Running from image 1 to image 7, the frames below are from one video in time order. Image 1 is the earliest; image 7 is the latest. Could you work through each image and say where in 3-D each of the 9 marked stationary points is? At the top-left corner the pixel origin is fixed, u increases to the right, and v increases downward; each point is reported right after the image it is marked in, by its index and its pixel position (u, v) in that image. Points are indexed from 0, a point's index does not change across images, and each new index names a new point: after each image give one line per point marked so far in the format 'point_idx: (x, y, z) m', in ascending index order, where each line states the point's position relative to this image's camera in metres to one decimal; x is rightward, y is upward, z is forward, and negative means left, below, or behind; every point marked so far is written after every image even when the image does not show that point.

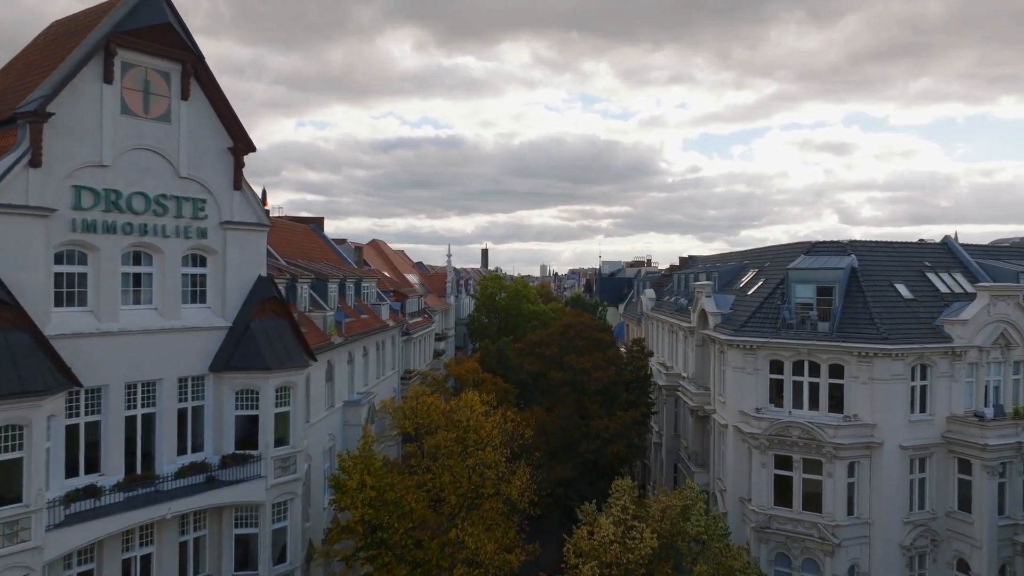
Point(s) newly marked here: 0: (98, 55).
0: (-10.1, +5.7, +18.0) m
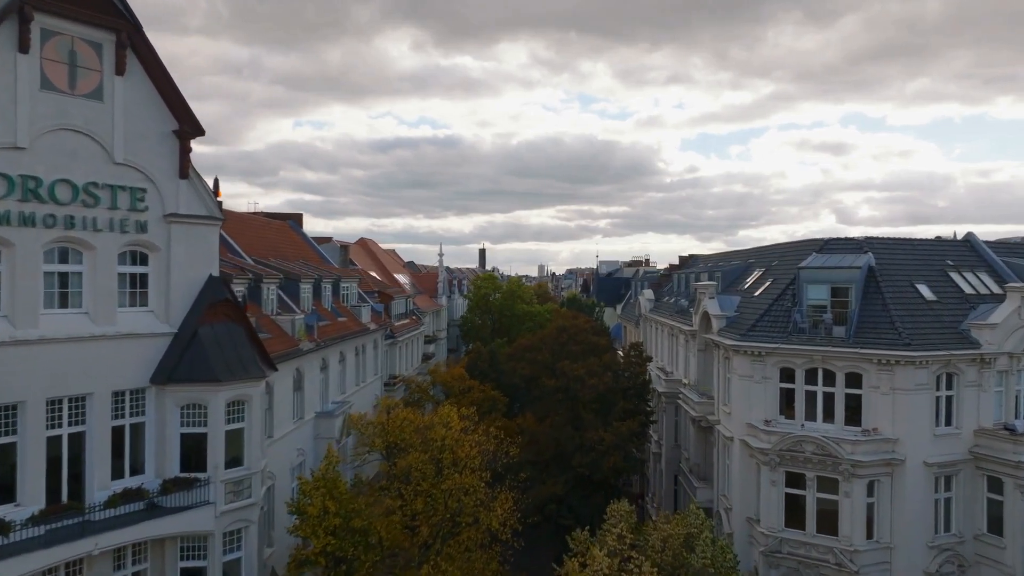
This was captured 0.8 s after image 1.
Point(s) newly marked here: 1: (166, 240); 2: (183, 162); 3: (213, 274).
0: (-10.5, +5.7, +15.6) m
1: (-8.7, +1.2, +18.7) m
2: (-8.4, +3.2, +18.9) m
3: (-8.0, +0.4, +19.7) m
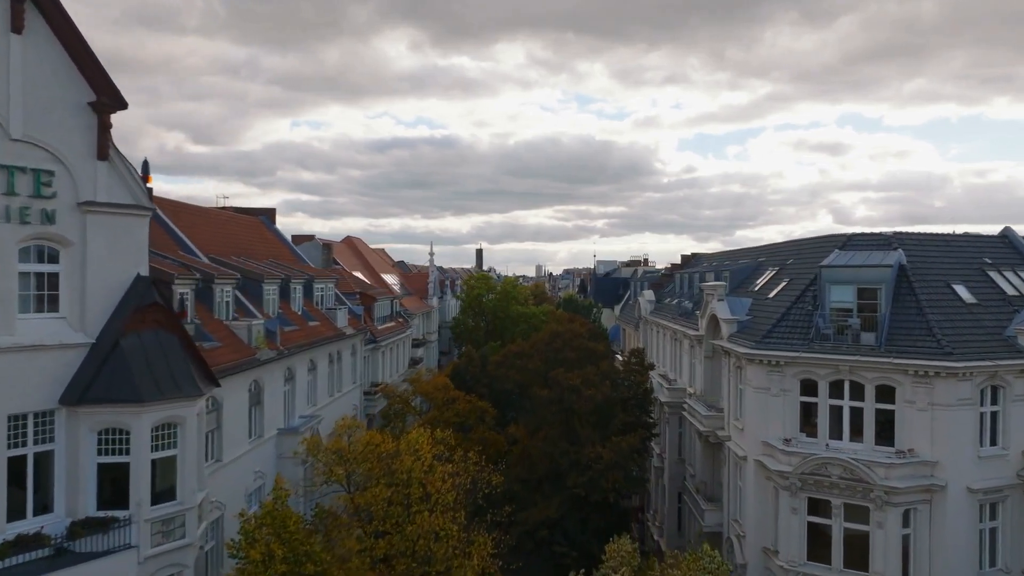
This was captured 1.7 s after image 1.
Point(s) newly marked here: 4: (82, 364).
0: (-10.9, +5.6, +12.6) m
1: (-9.2, +1.2, +15.7) m
2: (-8.8, +3.2, +15.9) m
3: (-8.4, +0.3, +16.7) m
4: (-9.1, -1.6, +15.7) m
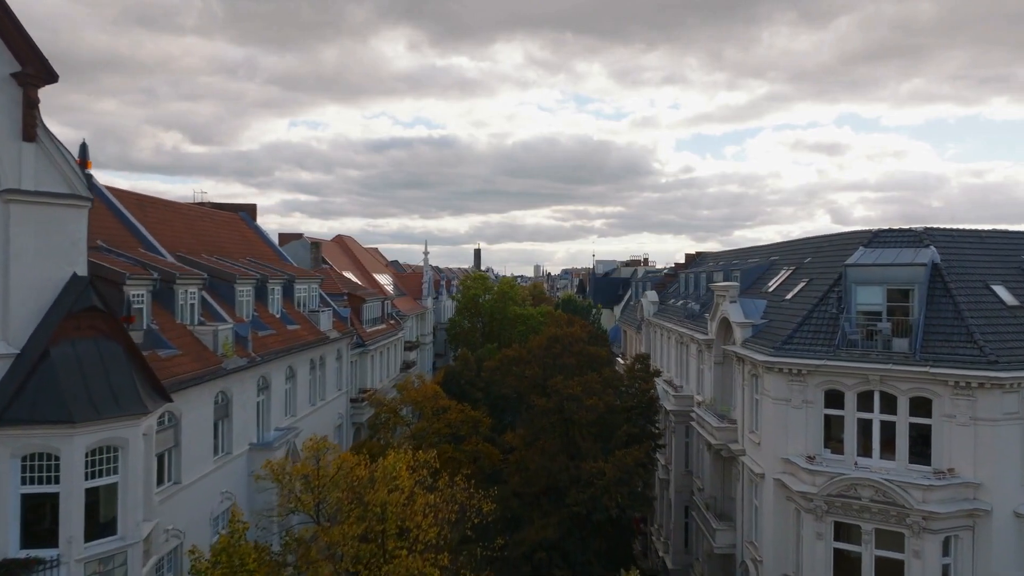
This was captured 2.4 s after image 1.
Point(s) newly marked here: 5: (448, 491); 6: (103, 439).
0: (-11.1, +5.6, +10.4) m
1: (-9.3, +1.2, +13.5) m
2: (-9.0, +3.2, +13.7) m
3: (-8.5, +0.3, +14.5) m
4: (-9.3, -1.6, +13.5) m
5: (-1.5, -5.0, +18.3) m
6: (-7.7, -2.8, +13.9) m
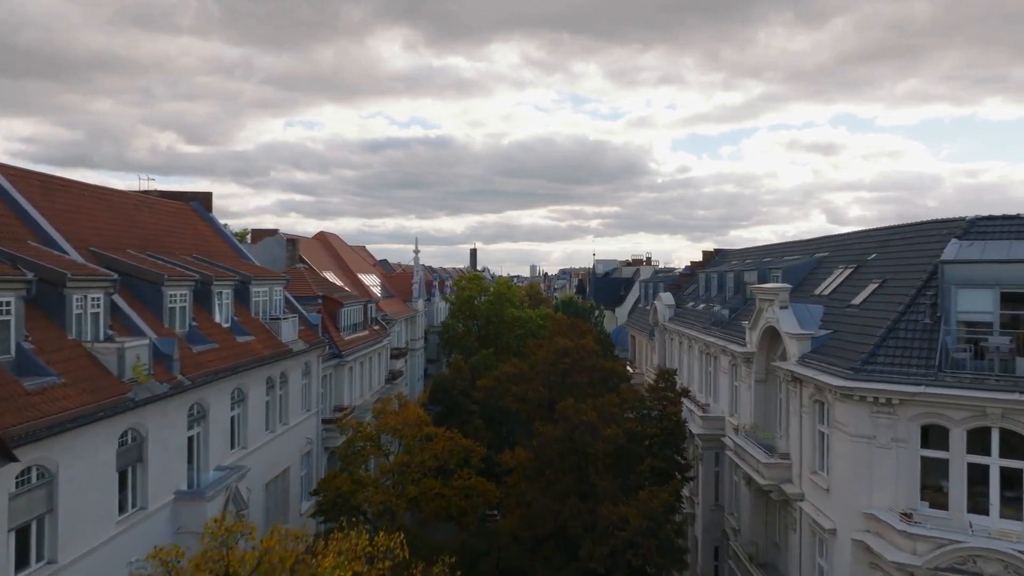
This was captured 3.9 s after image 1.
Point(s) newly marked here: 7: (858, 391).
0: (-11.0, +5.5, +5.4) m
1: (-9.3, +1.1, +8.6) m
2: (-8.9, +3.1, +8.8) m
3: (-8.5, +0.2, +9.6) m
4: (-9.2, -1.7, +8.5) m
5: (-1.5, -5.0, +13.4) m
6: (-7.7, -2.9, +9.0) m
7: (+7.6, -2.2, +16.1) m
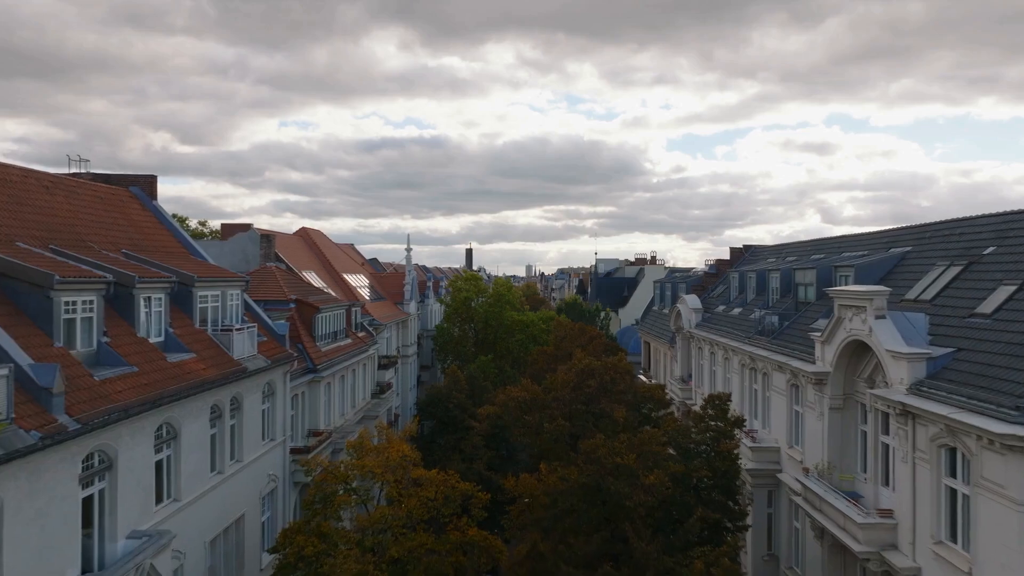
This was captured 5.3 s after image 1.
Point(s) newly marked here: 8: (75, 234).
0: (-10.6, +5.4, +0.3) m
1: (-8.9, +1.0, +3.5) m
2: (-8.6, +3.0, +3.7) m
3: (-8.1, +0.1, +4.5) m
4: (-8.8, -1.8, +3.4) m
5: (-1.1, -5.1, +8.4) m
6: (-7.3, -3.0, +3.9) m
7: (+7.9, -2.3, +11.1) m
8: (-11.1, +1.4, +18.8) m
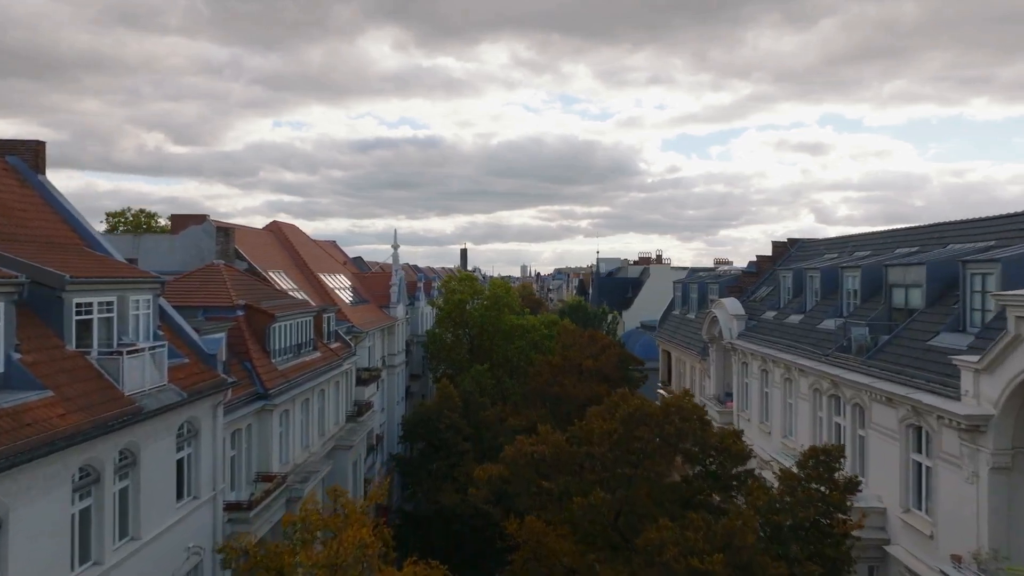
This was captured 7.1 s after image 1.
0: (-10.3, +5.3, -5.8) m
1: (-8.6, +0.9, -2.6) m
2: (-8.3, +2.9, -2.4) m
3: (-7.8, 0.0, -1.6) m
4: (-8.5, -1.9, -2.7) m
5: (-0.8, -5.2, +2.3) m
6: (-7.0, -3.1, -2.2) m
7: (+8.2, -2.3, +5.1) m
8: (-10.9, +1.3, +12.7) m
